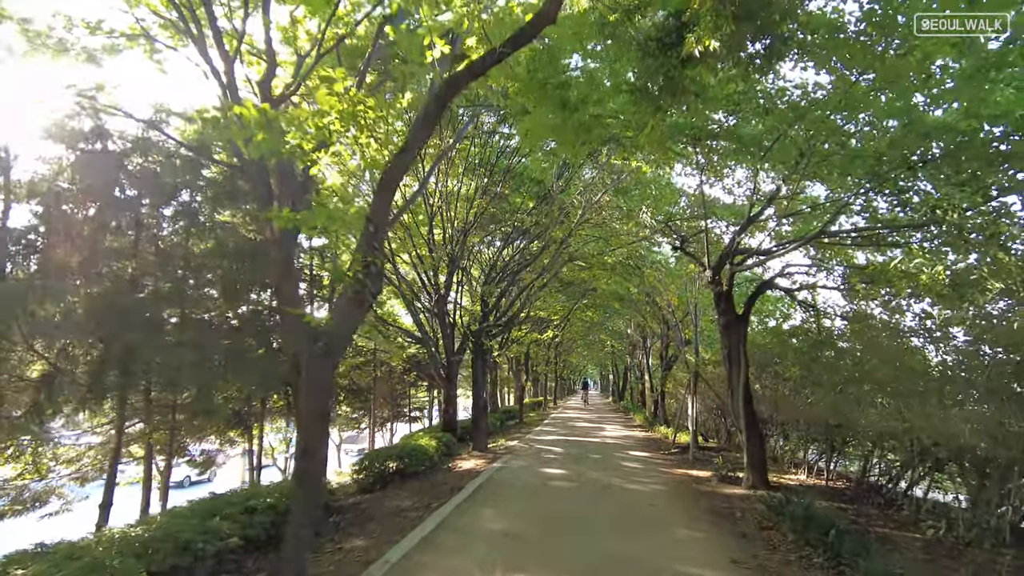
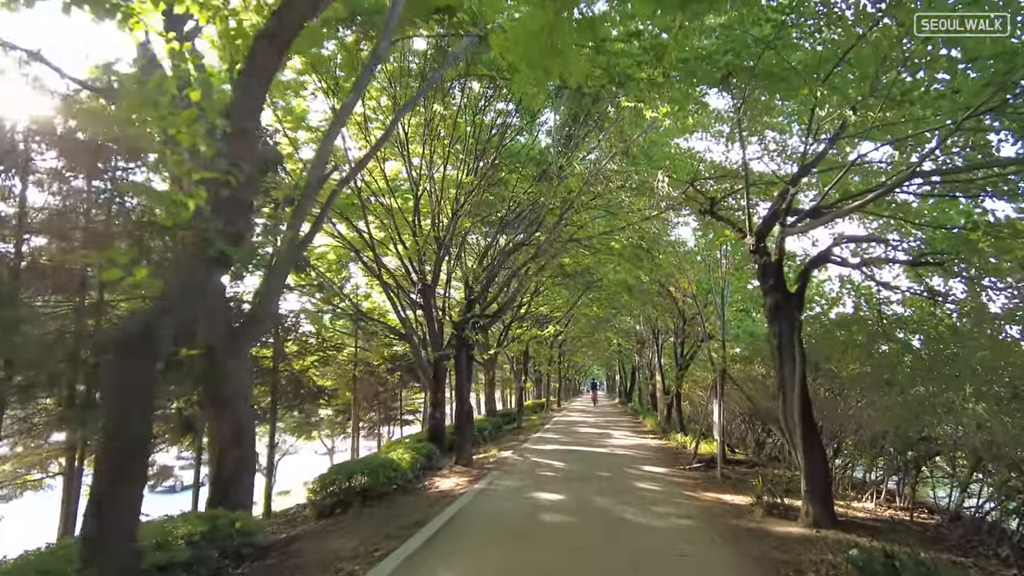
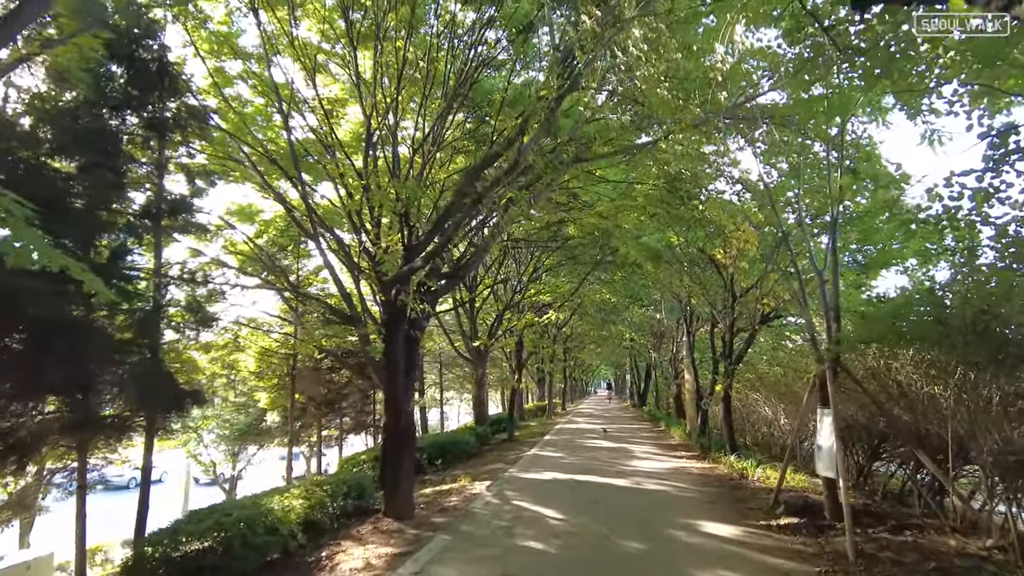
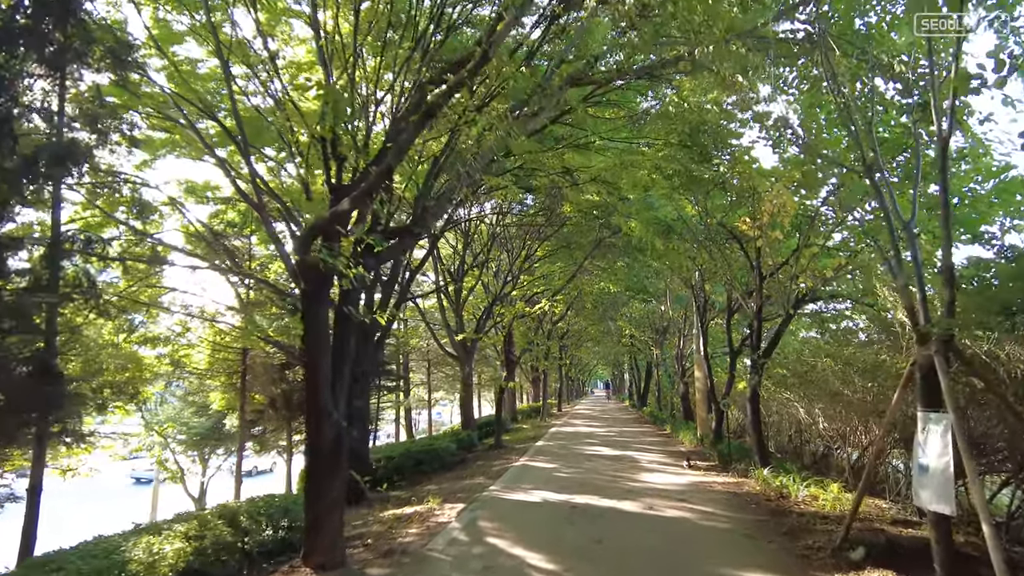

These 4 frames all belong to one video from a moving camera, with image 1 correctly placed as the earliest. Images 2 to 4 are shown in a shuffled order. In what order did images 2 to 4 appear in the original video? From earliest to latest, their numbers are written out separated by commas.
2, 3, 4
